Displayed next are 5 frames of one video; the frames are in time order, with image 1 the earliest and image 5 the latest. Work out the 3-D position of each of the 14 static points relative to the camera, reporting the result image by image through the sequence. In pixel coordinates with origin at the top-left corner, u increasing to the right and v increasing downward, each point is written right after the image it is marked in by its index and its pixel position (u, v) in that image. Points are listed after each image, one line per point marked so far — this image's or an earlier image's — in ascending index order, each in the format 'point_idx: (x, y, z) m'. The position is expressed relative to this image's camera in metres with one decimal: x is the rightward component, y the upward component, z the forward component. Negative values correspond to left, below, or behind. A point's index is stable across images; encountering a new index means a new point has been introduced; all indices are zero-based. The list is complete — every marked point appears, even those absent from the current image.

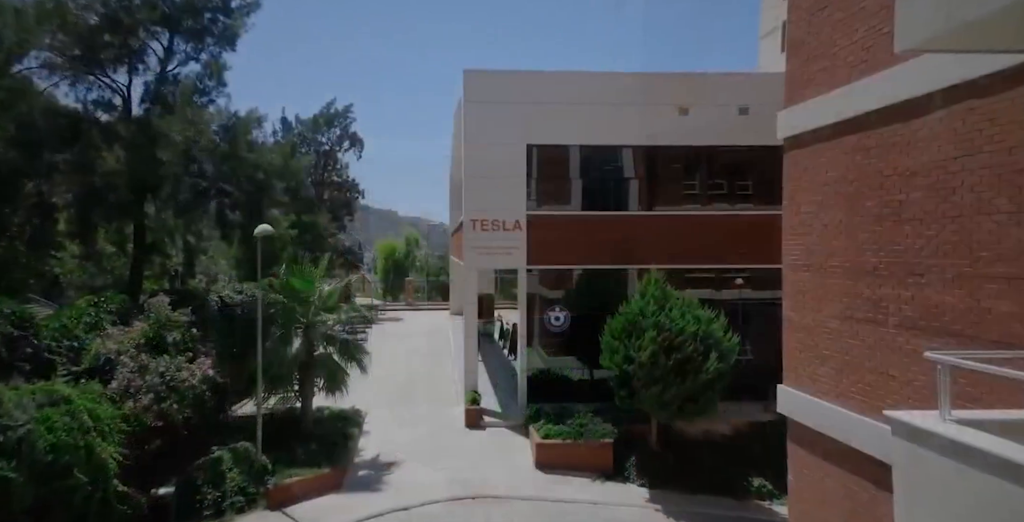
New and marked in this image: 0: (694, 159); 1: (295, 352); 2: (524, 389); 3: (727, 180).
0: (+4.3, +2.5, +15.1) m
1: (-3.9, -1.6, +10.8) m
2: (+0.3, -3.1, +14.9) m
3: (+5.1, +2.0, +15.2) m
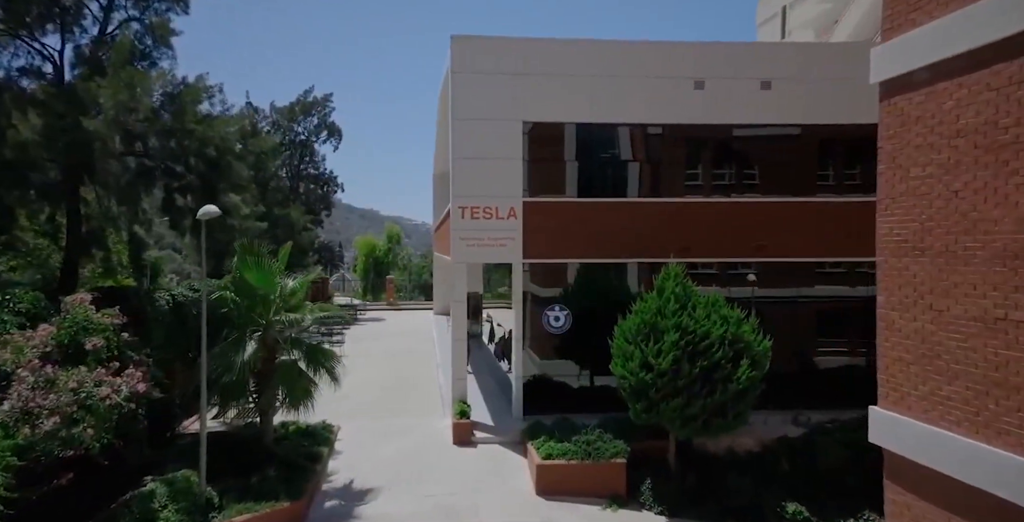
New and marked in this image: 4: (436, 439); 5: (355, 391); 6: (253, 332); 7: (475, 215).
0: (+4.1, +2.6, +13.6) m
1: (-4.0, -1.5, +9.1) m
2: (+0.1, -3.0, +13.2) m
3: (+5.0, +2.2, +13.7) m
4: (-1.5, -3.5, +11.9) m
5: (-4.0, -3.4, +15.1) m
6: (-4.0, -1.1, +9.3) m
7: (-0.8, +1.0, +12.9) m
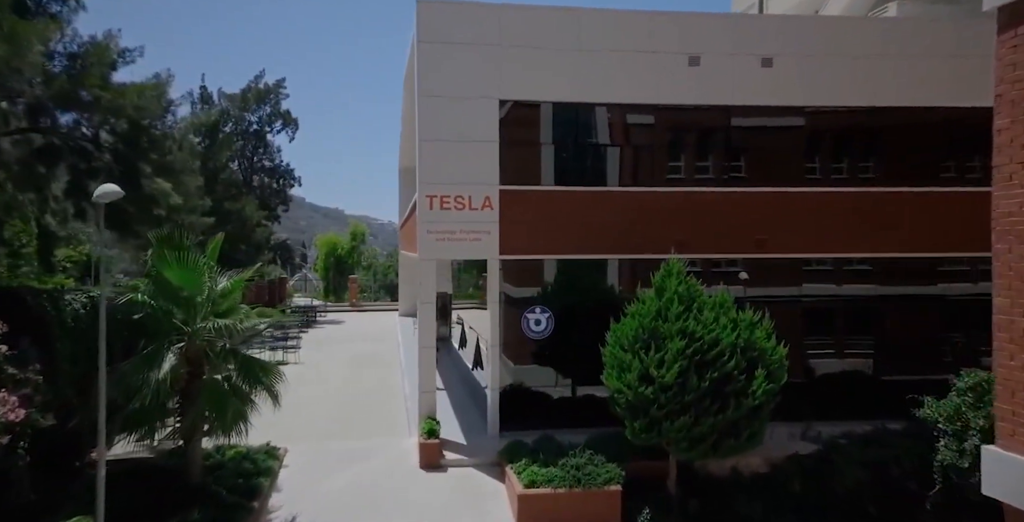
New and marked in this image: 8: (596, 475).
0: (+3.6, +2.7, +12.3) m
1: (-4.2, -1.4, +7.4) m
2: (-0.4, -2.9, +11.8) m
3: (+4.4, +2.2, +12.5) m
4: (-1.9, -3.4, +10.4) m
5: (-4.6, -3.4, +13.4) m
6: (-4.3, -1.0, +7.6) m
7: (-1.3, +1.1, +11.4) m
8: (+1.2, -3.0, +8.6) m
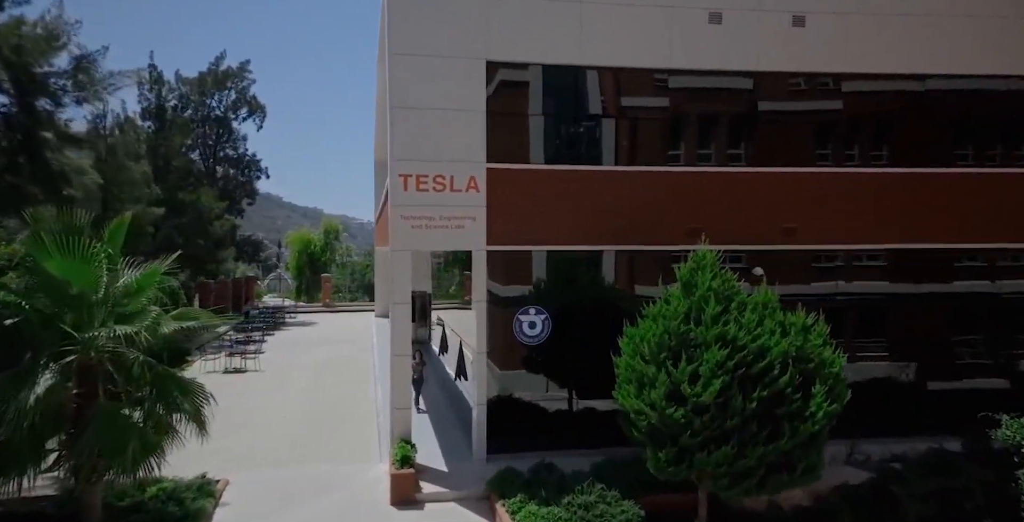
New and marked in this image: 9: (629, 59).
0: (+3.4, +2.8, +10.7) m
1: (-4.3, -1.3, +5.5) m
2: (-0.5, -2.8, +10.0) m
3: (+4.2, +2.4, +10.9) m
4: (-2.1, -3.3, +8.6) m
5: (-4.8, -3.2, +11.5) m
6: (-4.3, -0.9, +5.8) m
7: (-1.4, +1.2, +9.6) m
8: (+1.1, -2.9, +6.9) m
9: (+2.1, +3.3, +10.3) m
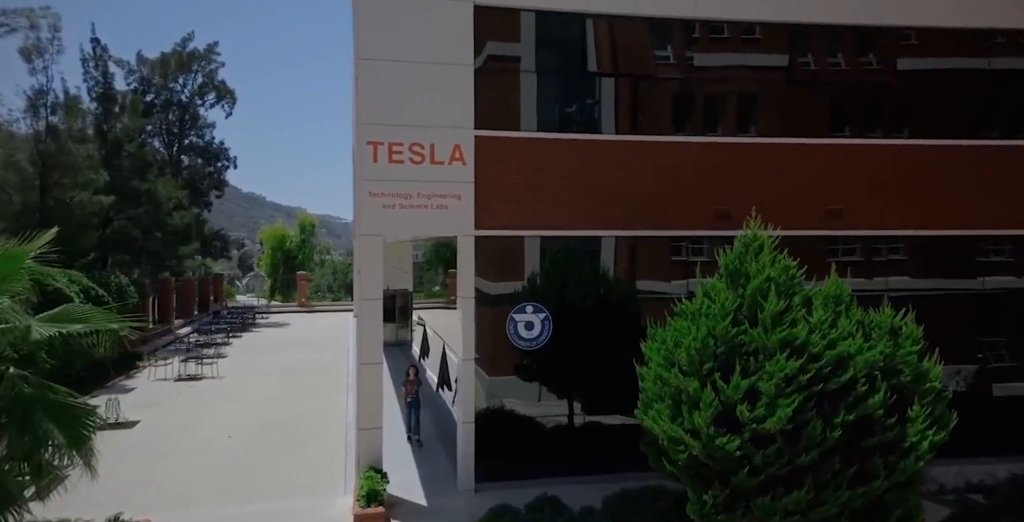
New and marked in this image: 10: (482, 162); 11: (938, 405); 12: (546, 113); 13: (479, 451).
0: (+3.3, +3.0, +9.1) m
1: (-4.3, -1.1, +3.8) m
2: (-0.6, -2.6, +8.4) m
3: (+4.1, +2.5, +9.4) m
4: (-2.1, -3.1, +6.9) m
5: (-4.9, -3.1, +9.8) m
6: (-4.3, -0.8, +4.0) m
7: (-1.5, +1.3, +7.9) m
8: (+1.1, -2.8, +5.3) m
9: (+2.0, +3.5, +8.7) m
10: (-0.4, +1.4, +8.3) m
11: (+3.5, -1.2, +5.0) m
12: (+0.6, +2.0, +8.6) m
13: (-0.4, -2.7, +8.7) m
